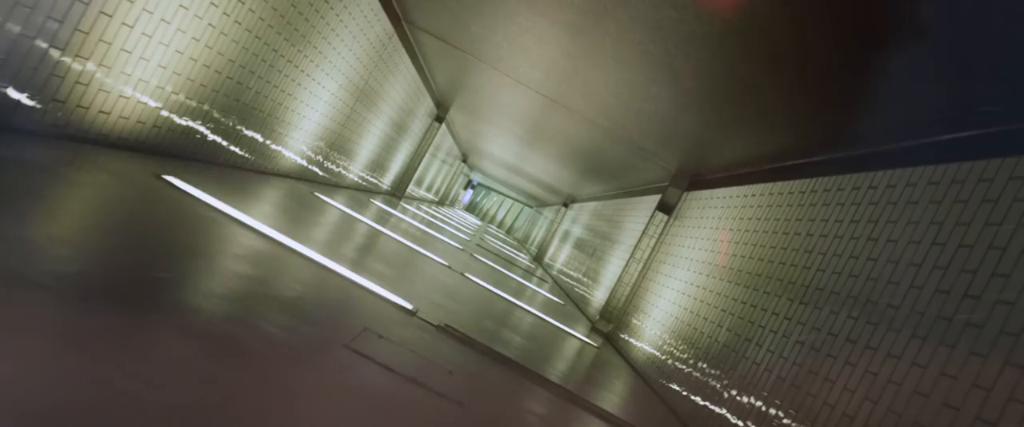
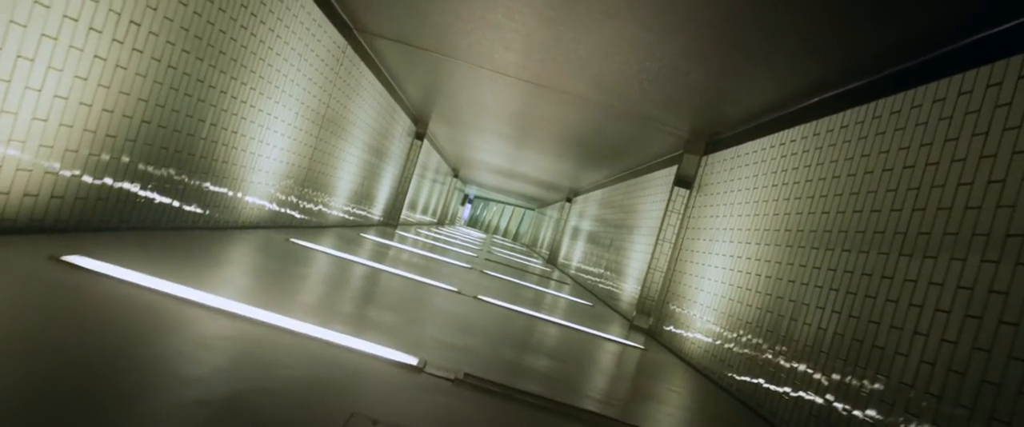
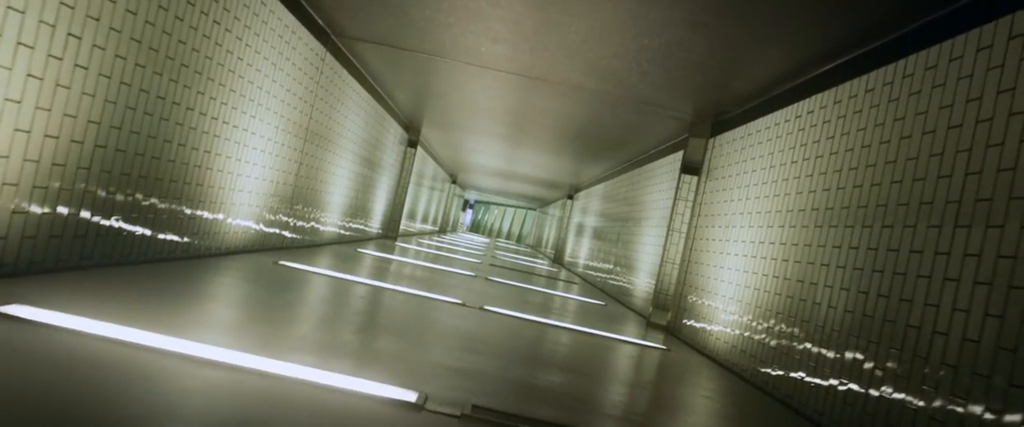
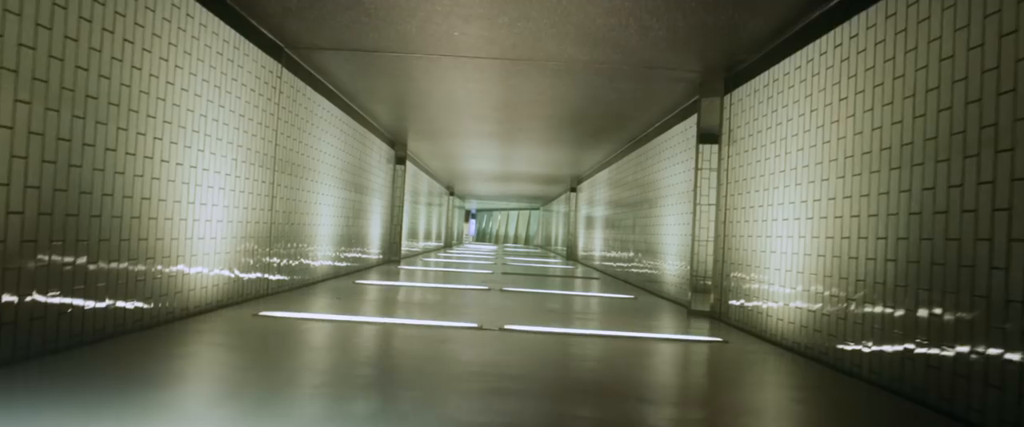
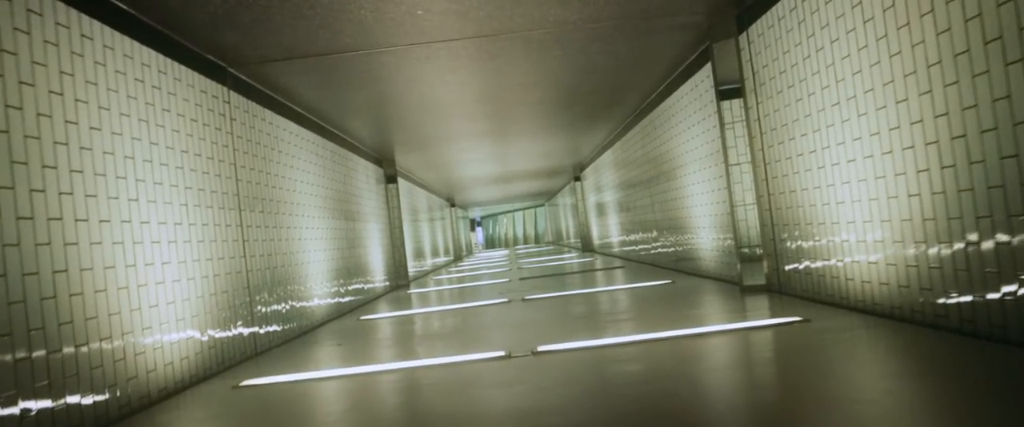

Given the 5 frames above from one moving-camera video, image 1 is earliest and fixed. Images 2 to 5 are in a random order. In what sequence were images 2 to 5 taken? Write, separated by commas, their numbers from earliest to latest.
2, 3, 4, 5
